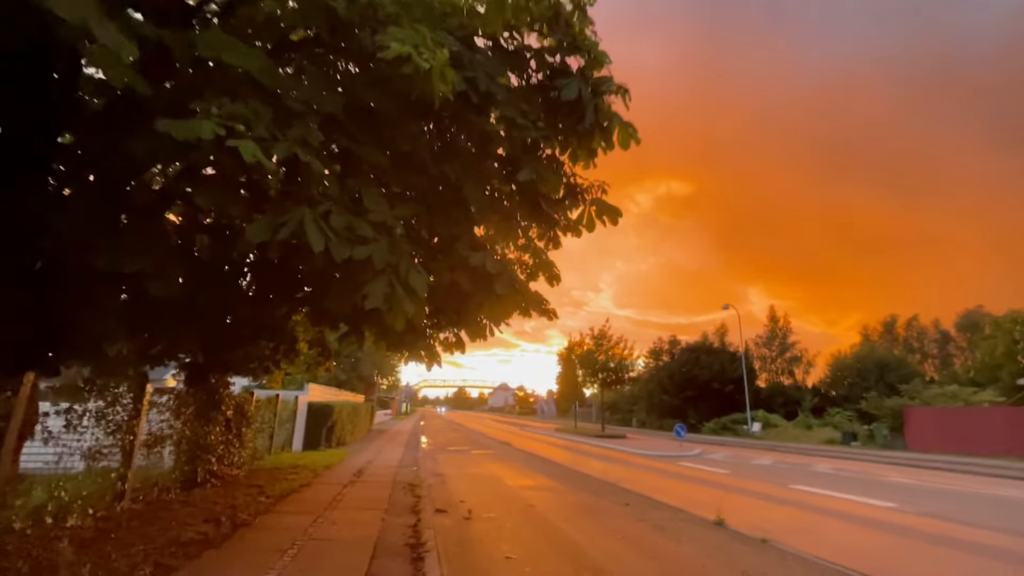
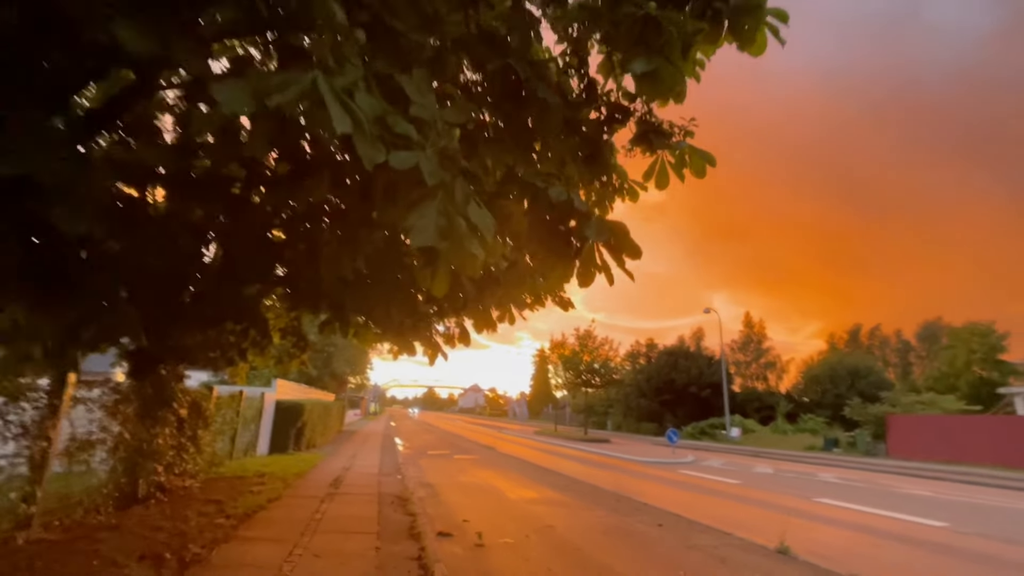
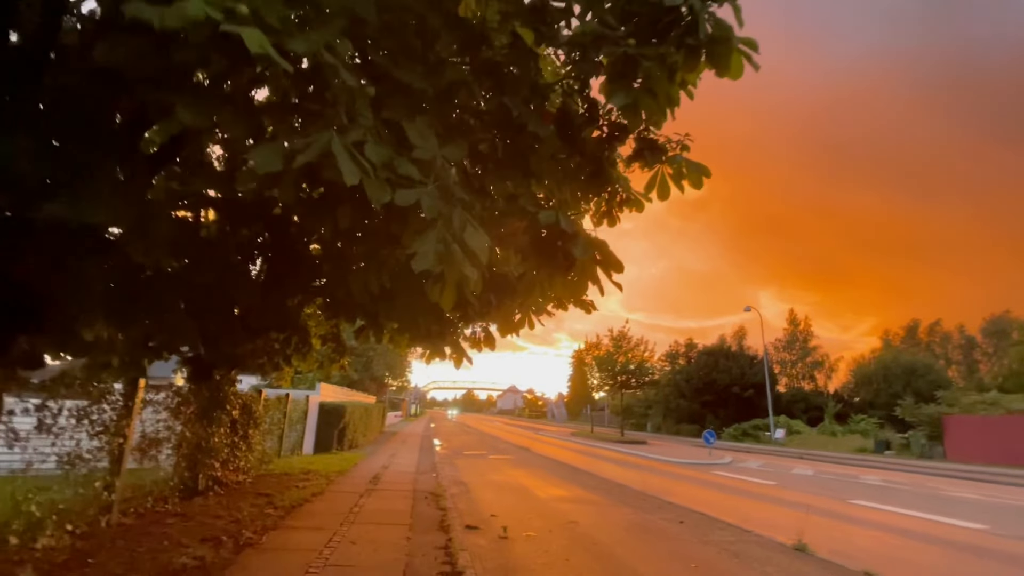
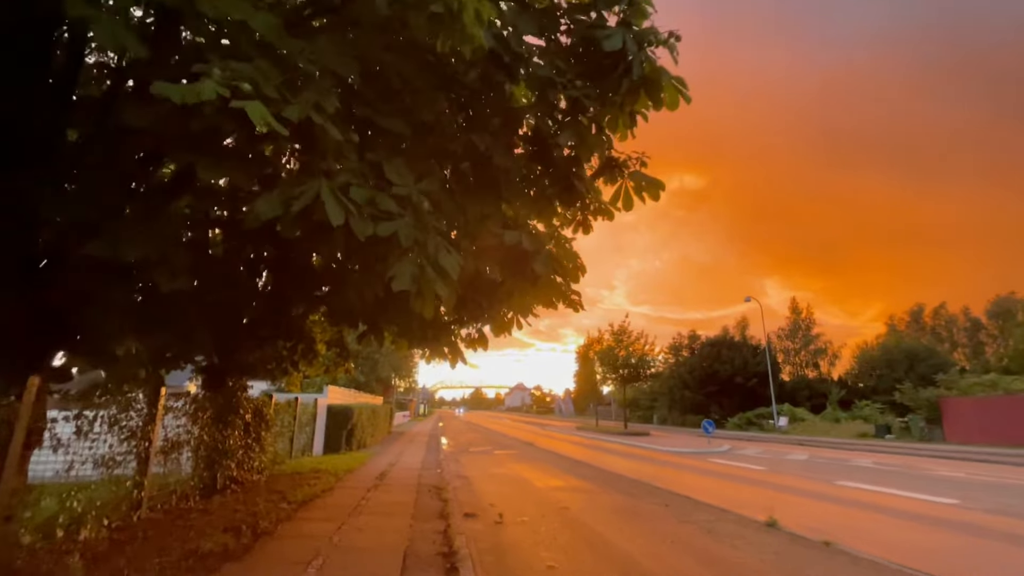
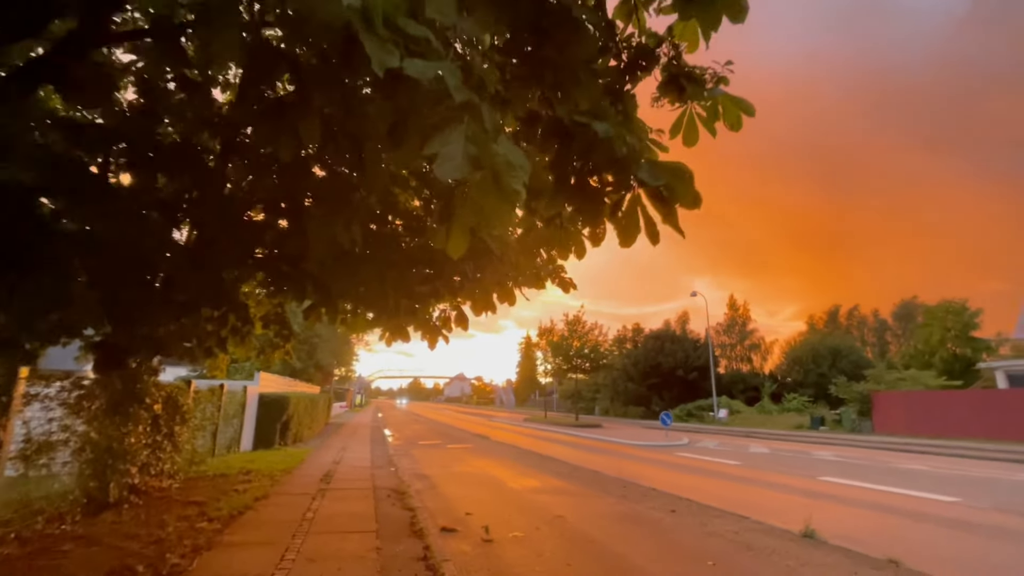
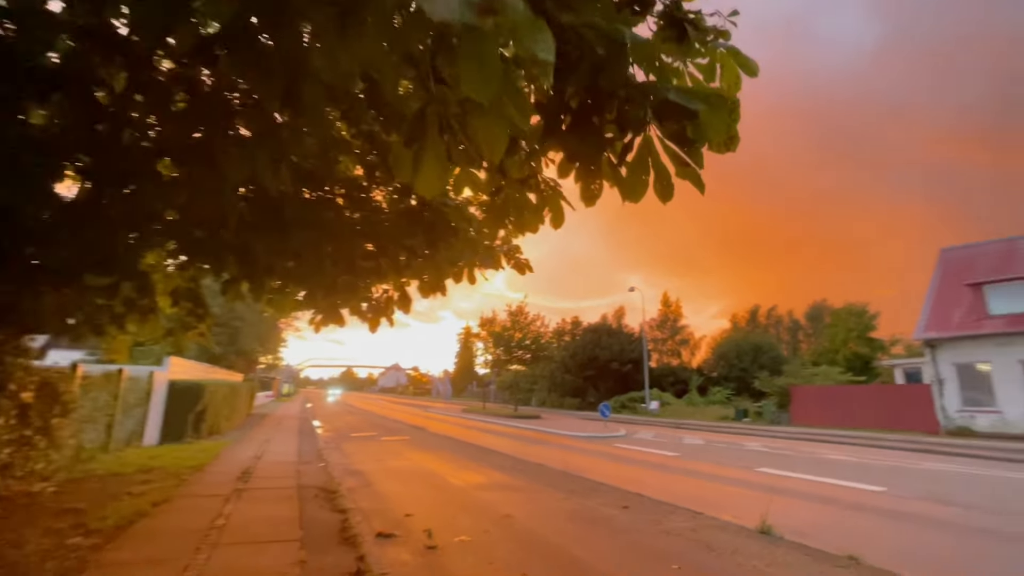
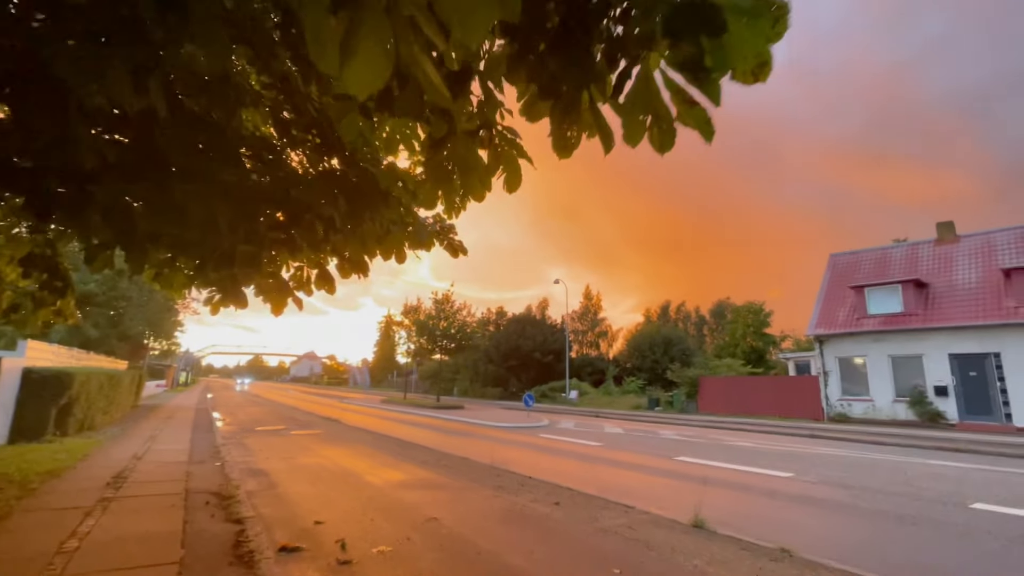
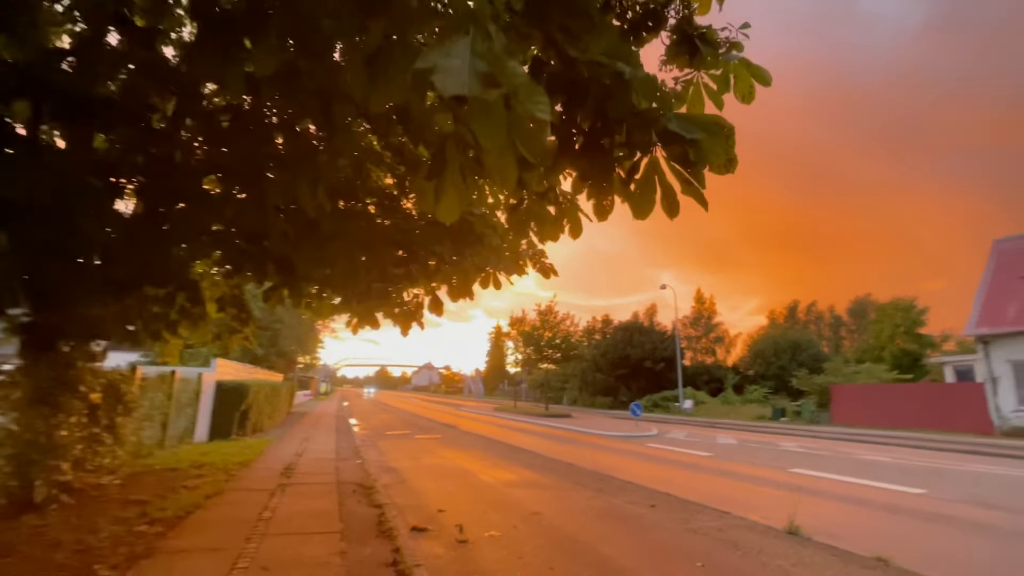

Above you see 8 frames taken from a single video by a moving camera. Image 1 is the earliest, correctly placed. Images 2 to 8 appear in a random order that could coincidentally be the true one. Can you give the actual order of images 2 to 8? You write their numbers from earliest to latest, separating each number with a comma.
4, 3, 2, 5, 8, 6, 7
